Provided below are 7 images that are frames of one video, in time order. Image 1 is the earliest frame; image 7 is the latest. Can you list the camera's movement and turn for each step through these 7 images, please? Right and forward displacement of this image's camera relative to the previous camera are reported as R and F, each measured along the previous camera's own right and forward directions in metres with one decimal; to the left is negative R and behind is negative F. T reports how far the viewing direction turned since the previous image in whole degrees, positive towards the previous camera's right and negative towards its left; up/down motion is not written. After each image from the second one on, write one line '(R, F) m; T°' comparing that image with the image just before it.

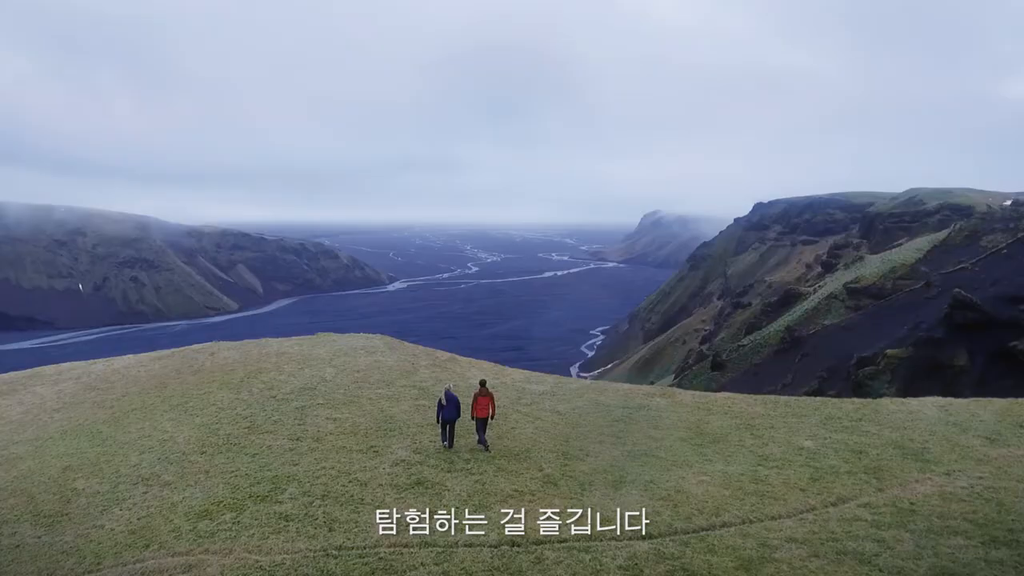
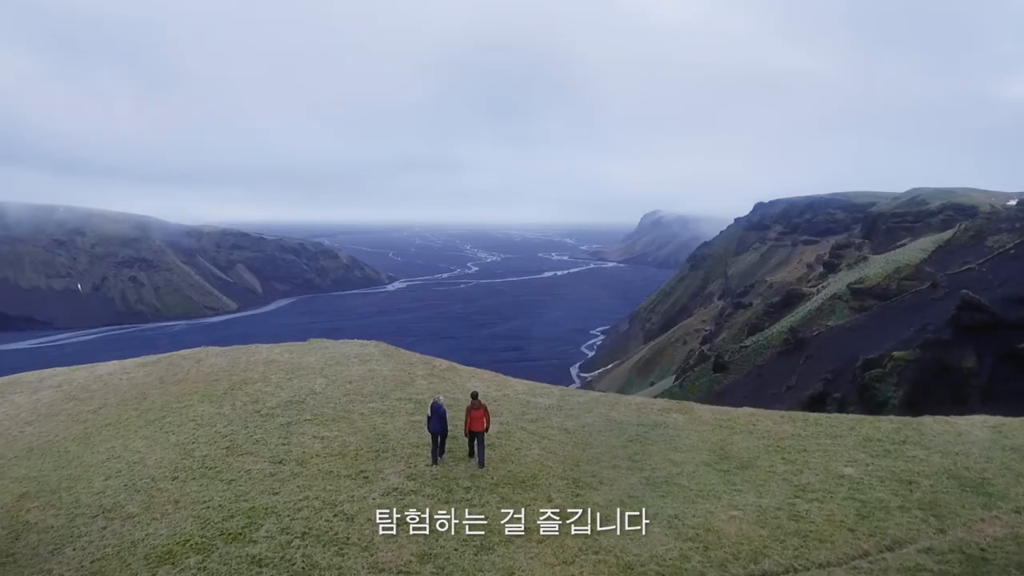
(0.0, +0.5) m; 0°
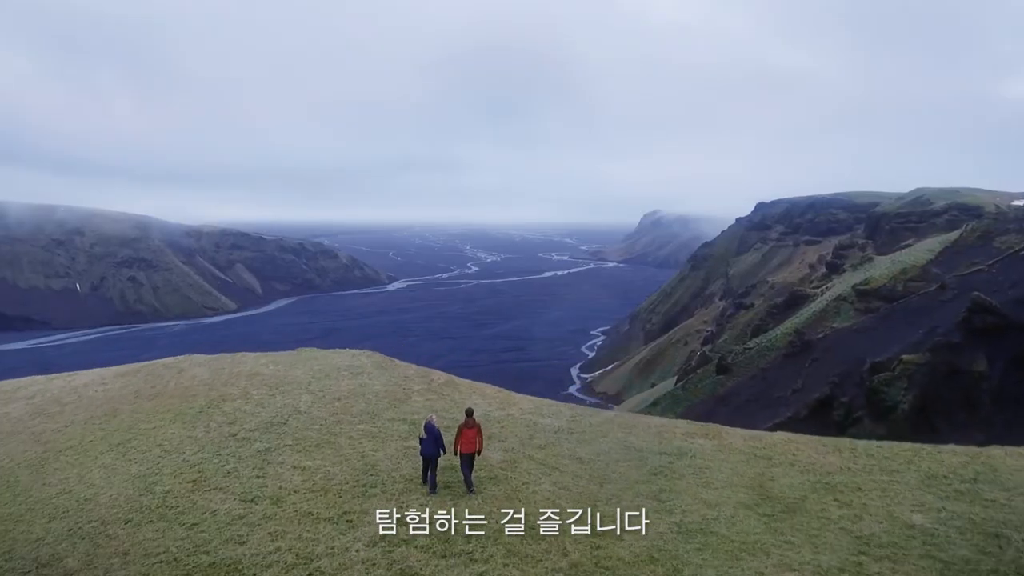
(-0.1, +0.6) m; 0°
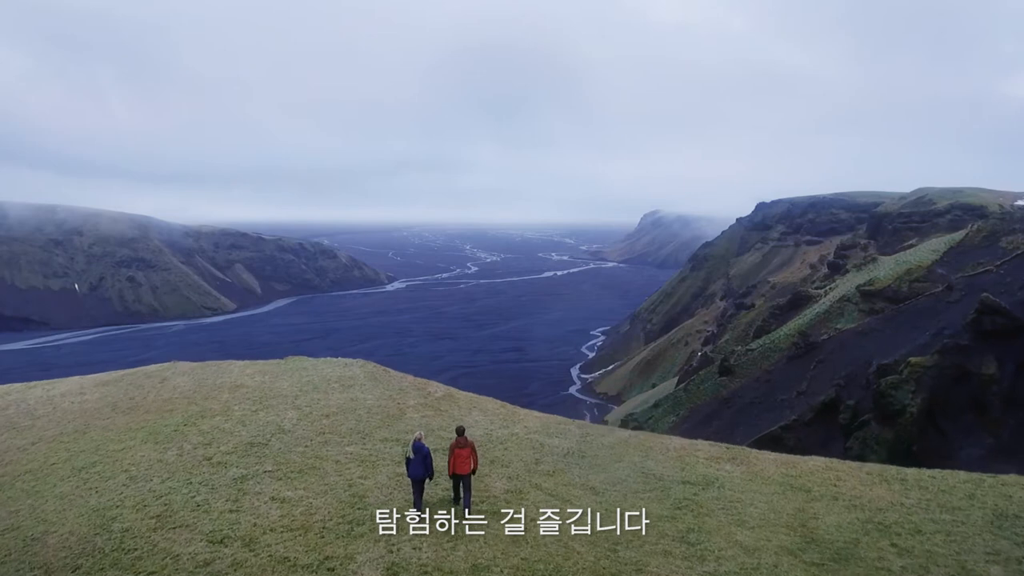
(0.0, +0.5) m; 0°
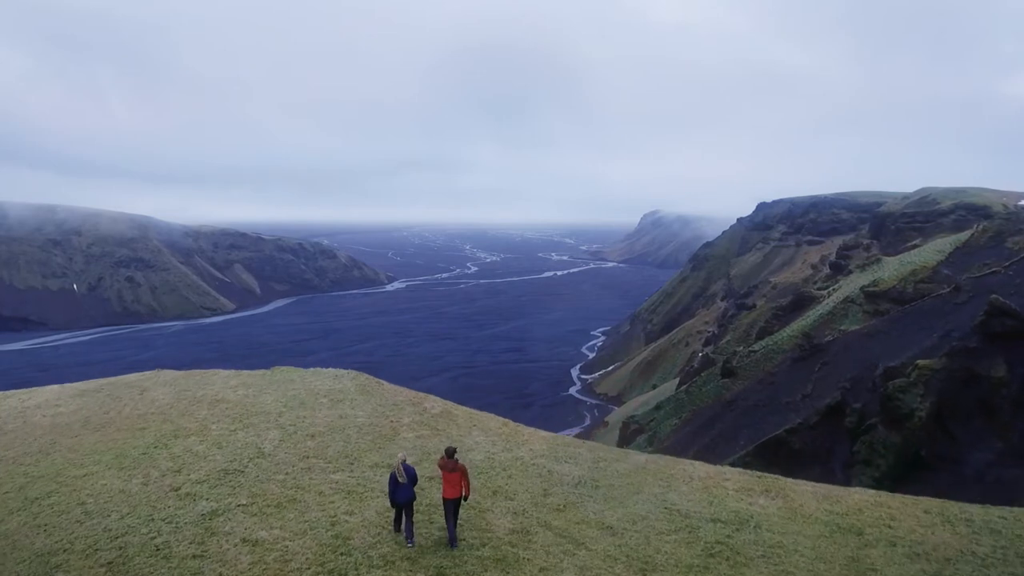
(0.0, +0.5) m; 0°
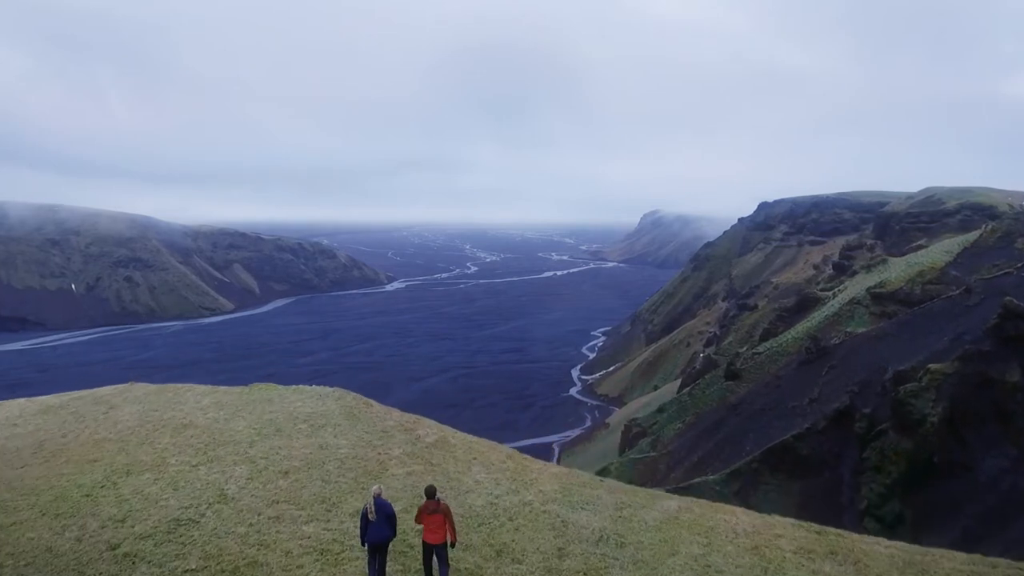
(0.0, +0.7) m; 0°
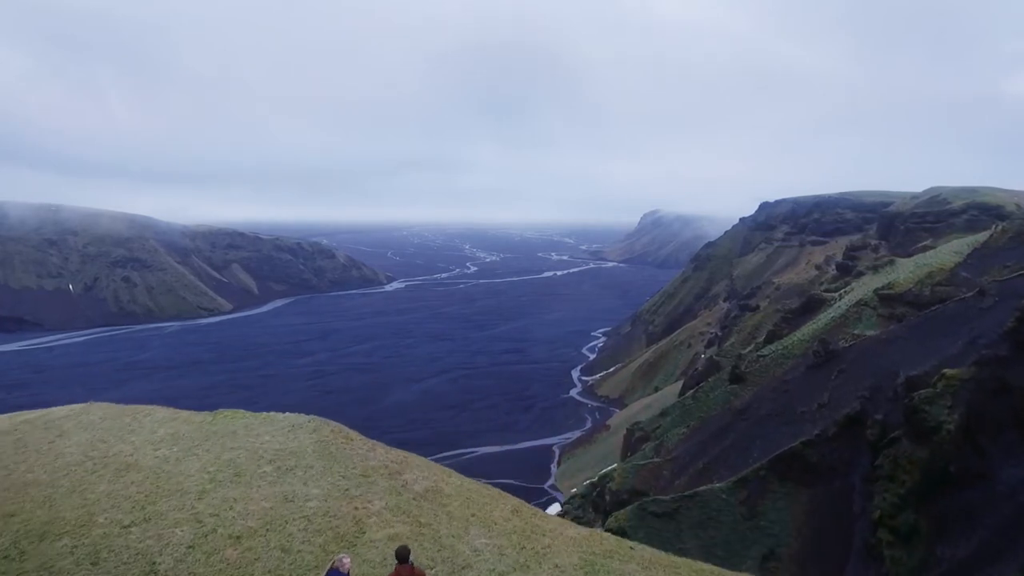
(-0.1, +0.9) m; 0°
